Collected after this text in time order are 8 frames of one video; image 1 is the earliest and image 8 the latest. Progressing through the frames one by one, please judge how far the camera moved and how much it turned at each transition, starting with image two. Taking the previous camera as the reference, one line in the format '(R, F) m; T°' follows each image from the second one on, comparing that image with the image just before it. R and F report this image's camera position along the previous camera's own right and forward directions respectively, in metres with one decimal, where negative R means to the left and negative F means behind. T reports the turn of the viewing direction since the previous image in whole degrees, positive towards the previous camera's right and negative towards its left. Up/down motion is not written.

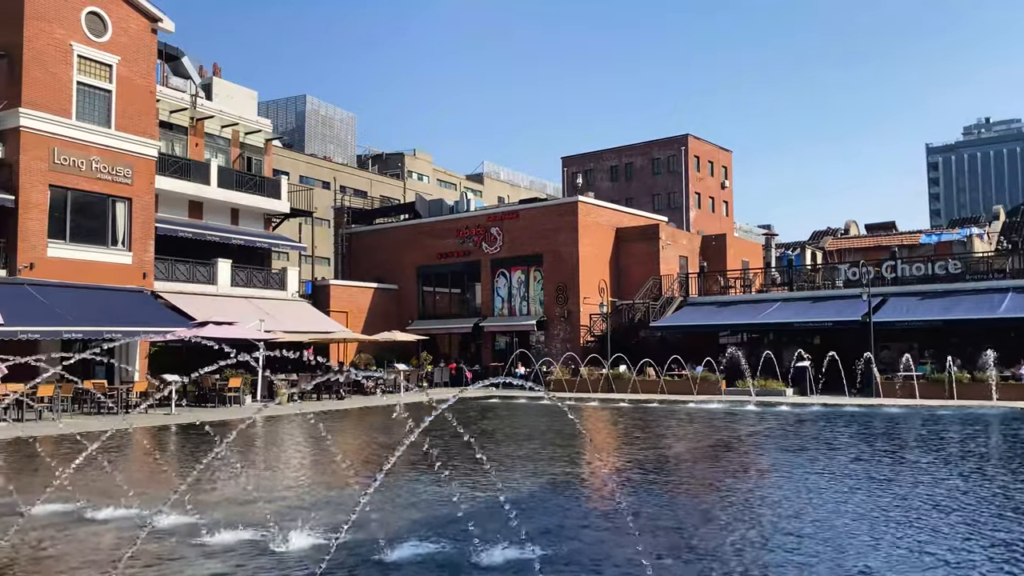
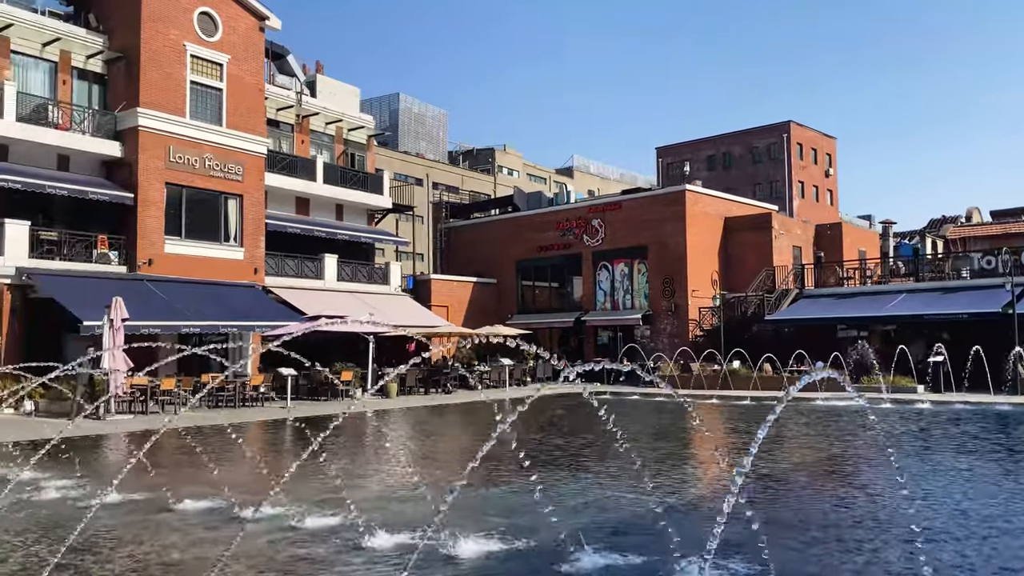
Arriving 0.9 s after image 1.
(-0.8, +0.7) m; -6°
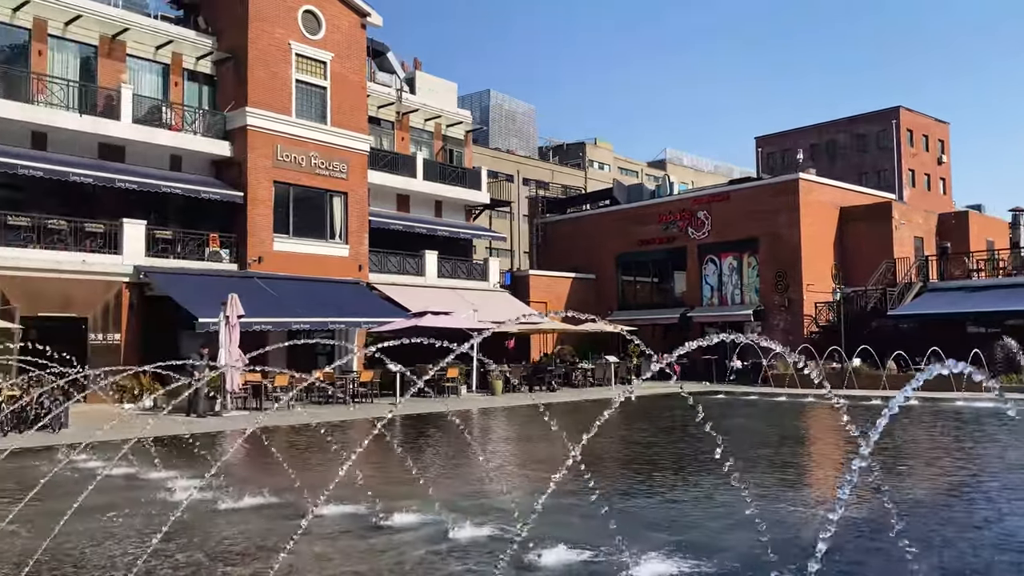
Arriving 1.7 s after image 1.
(-0.7, +0.7) m; -6°
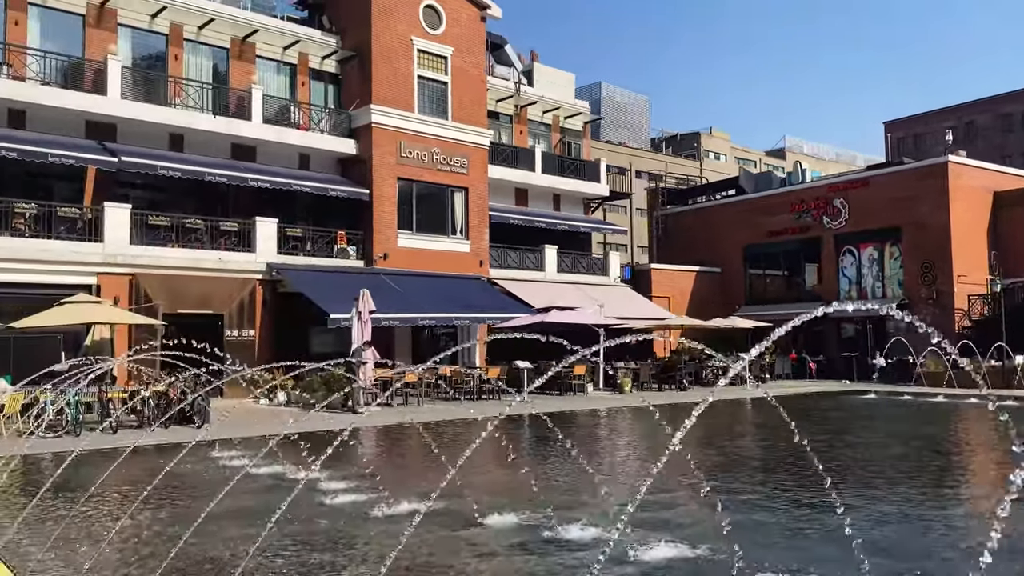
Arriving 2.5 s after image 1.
(-0.7, +0.7) m; -7°
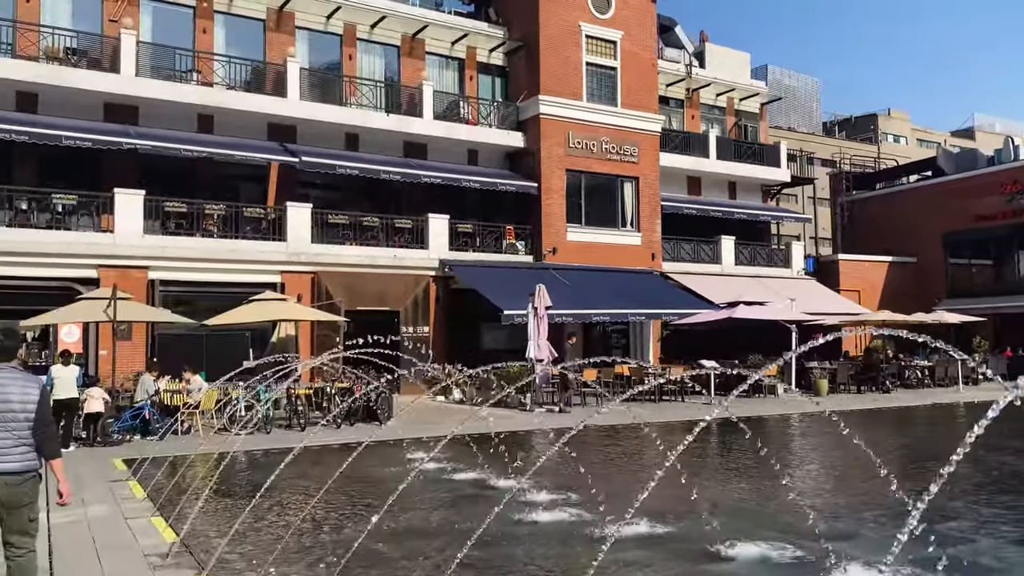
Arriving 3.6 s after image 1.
(-0.7, +1.0) m; -10°
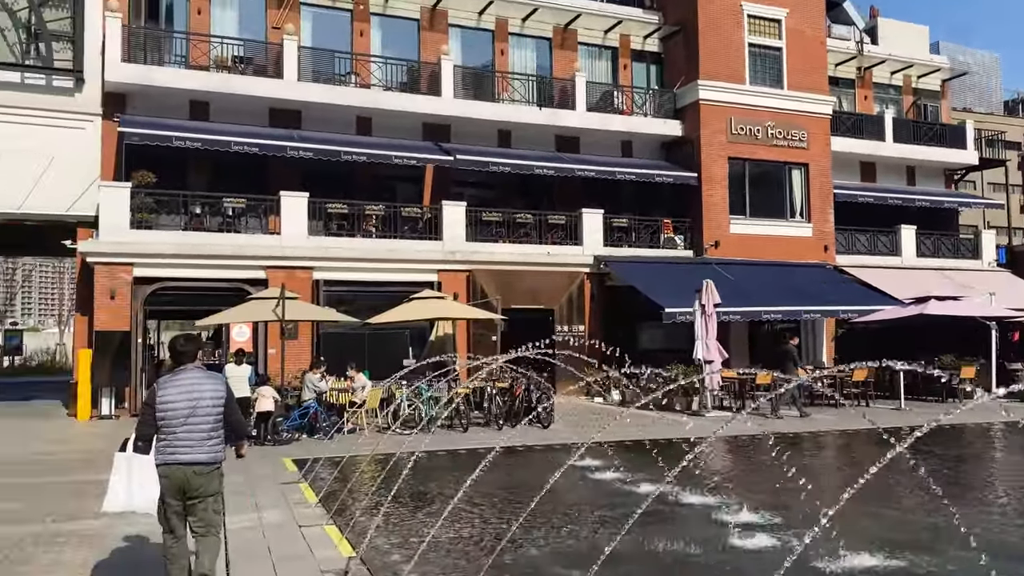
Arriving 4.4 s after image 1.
(-0.4, +0.7) m; -10°
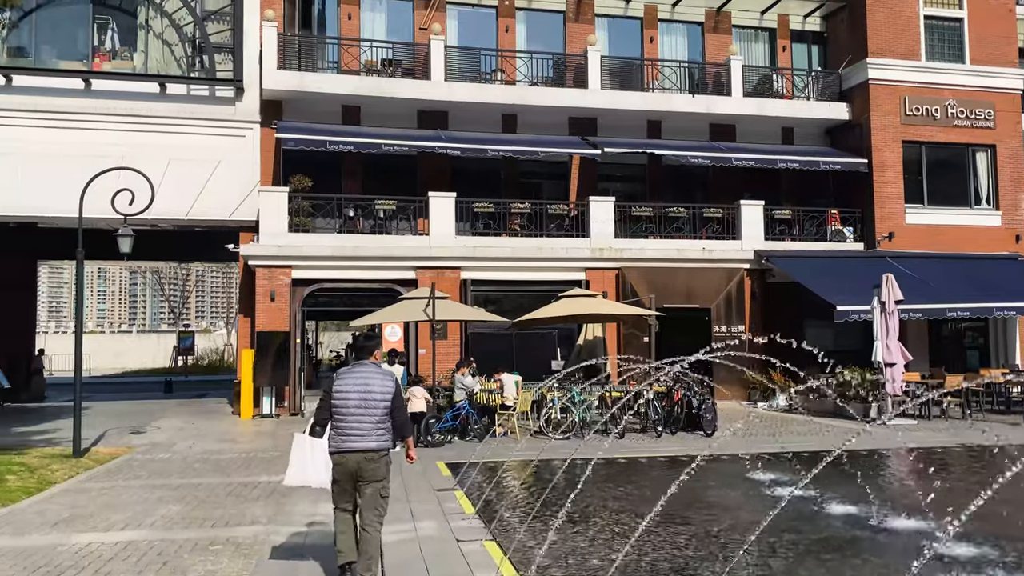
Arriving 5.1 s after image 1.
(-0.2, +0.7) m; -10°
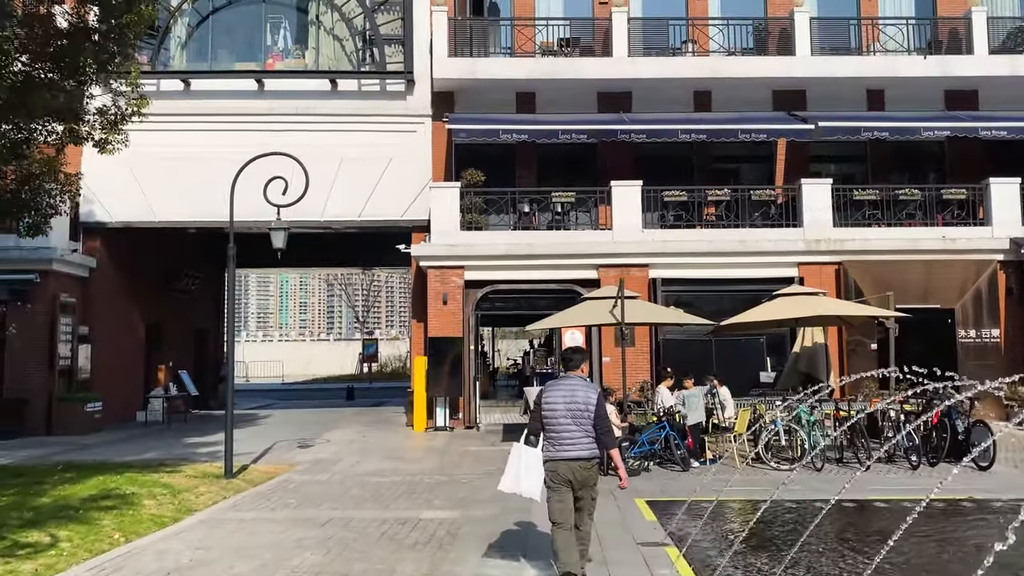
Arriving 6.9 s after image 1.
(-0.4, +2.0) m; -12°
